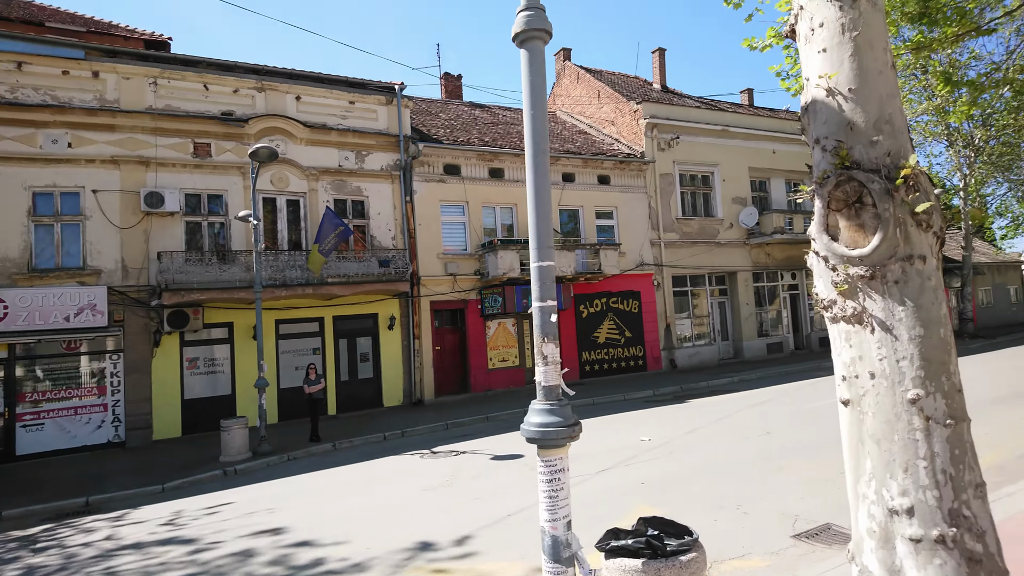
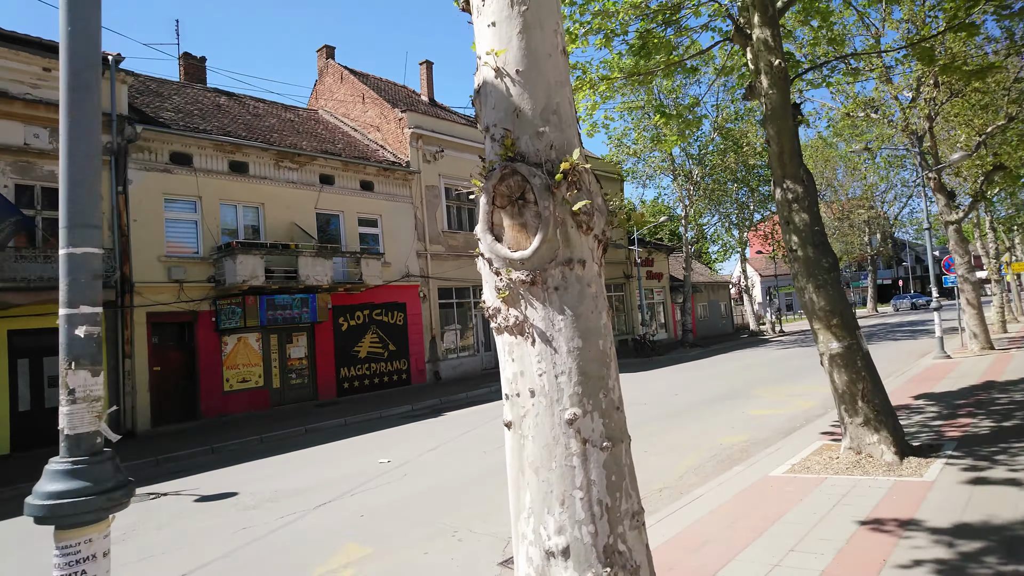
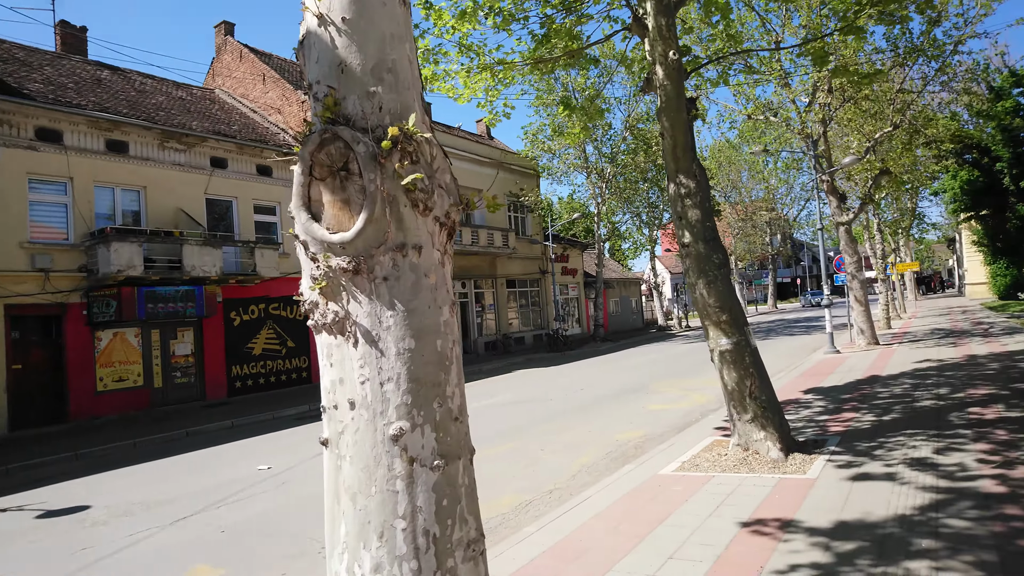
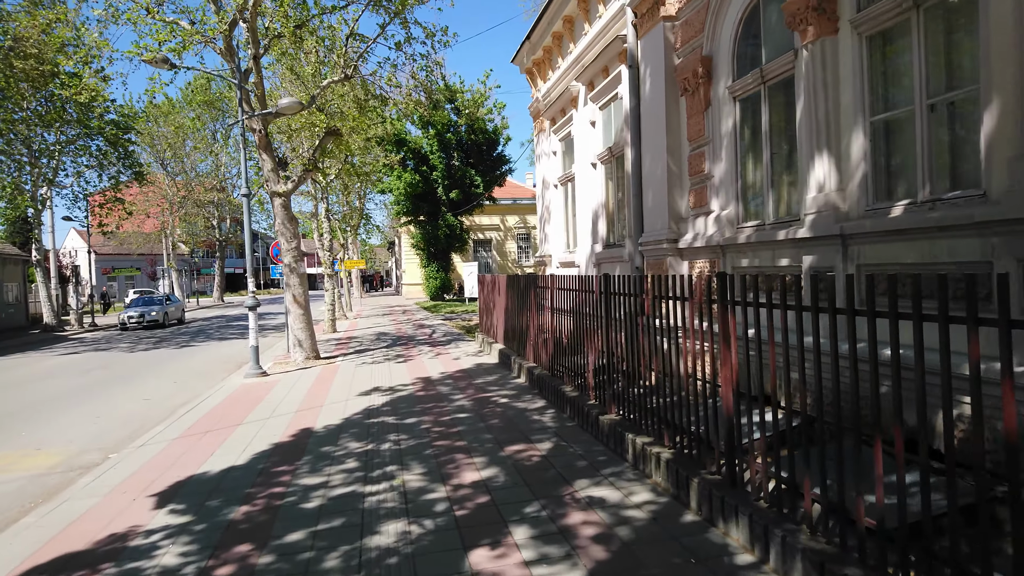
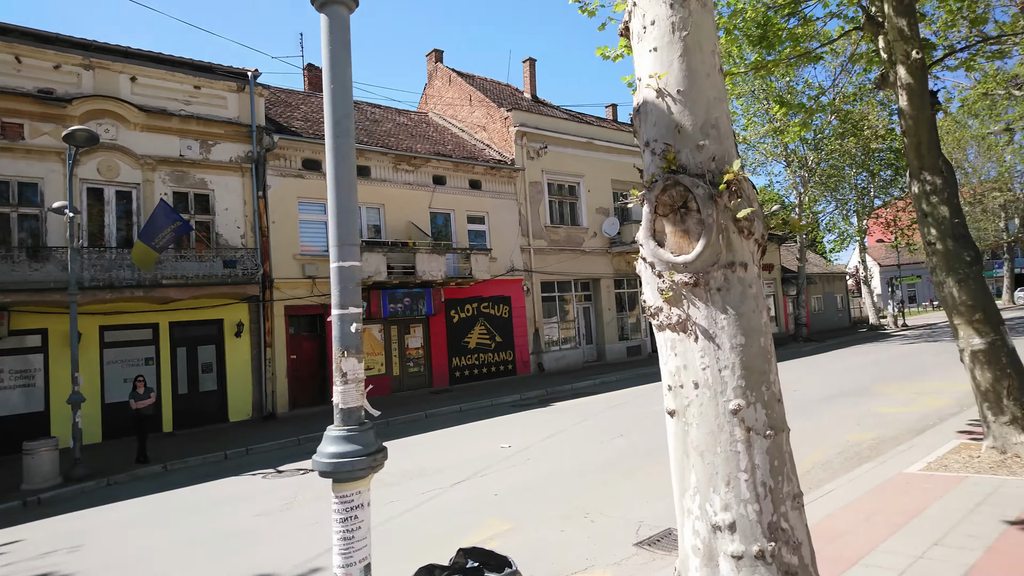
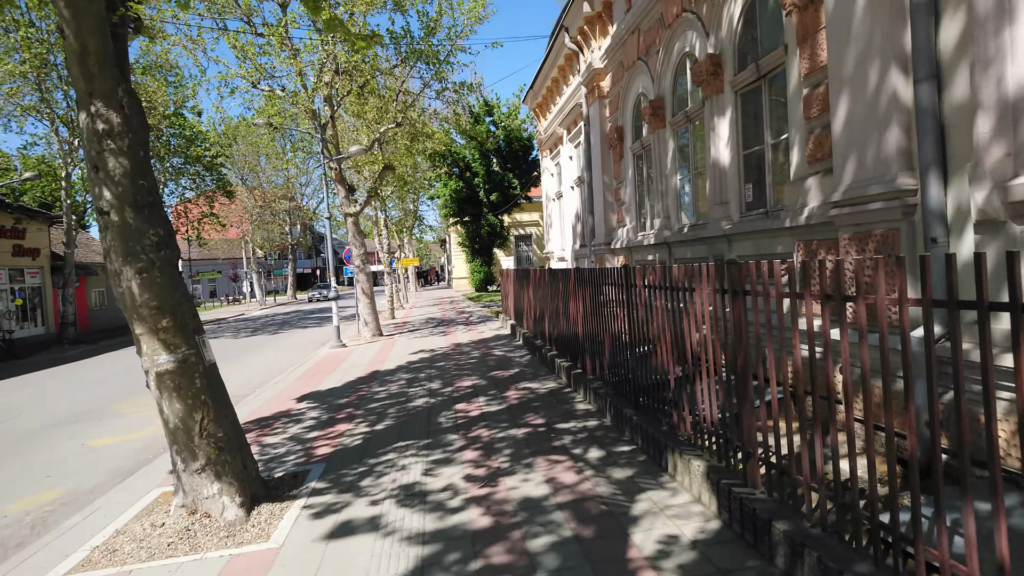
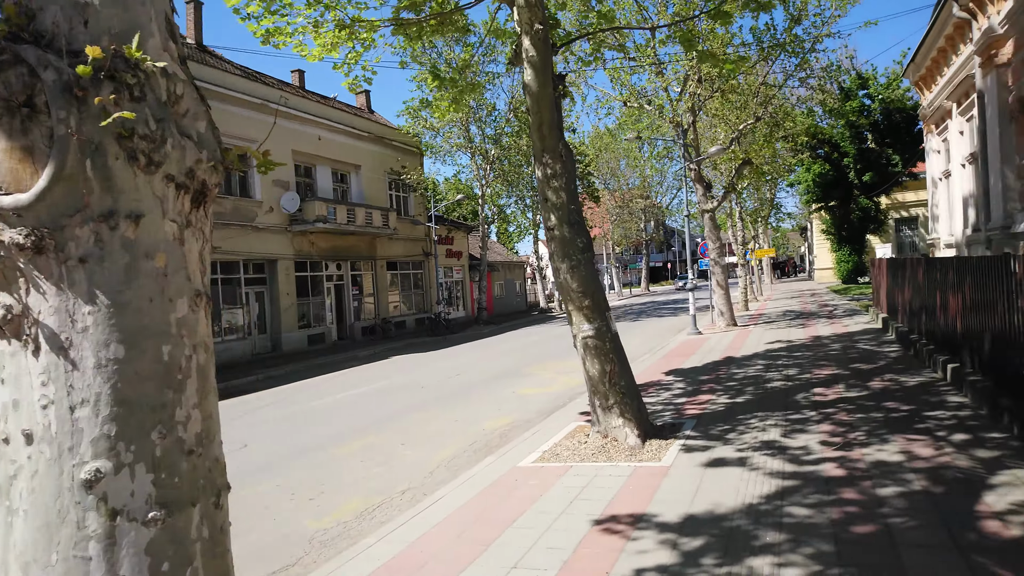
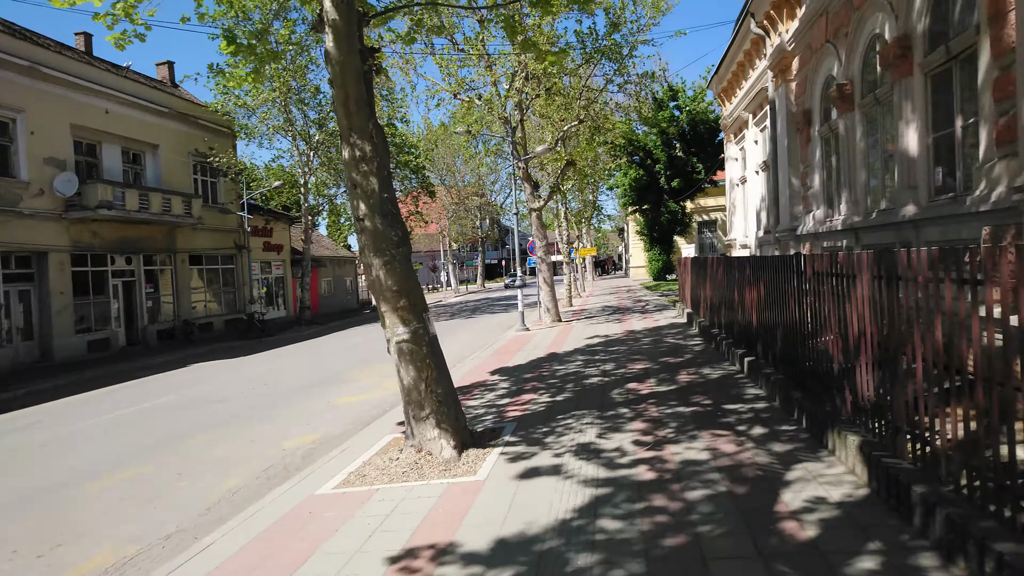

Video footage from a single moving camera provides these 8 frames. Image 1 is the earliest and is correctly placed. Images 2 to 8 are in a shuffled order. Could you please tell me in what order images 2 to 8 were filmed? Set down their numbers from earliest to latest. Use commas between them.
5, 2, 3, 7, 8, 6, 4
